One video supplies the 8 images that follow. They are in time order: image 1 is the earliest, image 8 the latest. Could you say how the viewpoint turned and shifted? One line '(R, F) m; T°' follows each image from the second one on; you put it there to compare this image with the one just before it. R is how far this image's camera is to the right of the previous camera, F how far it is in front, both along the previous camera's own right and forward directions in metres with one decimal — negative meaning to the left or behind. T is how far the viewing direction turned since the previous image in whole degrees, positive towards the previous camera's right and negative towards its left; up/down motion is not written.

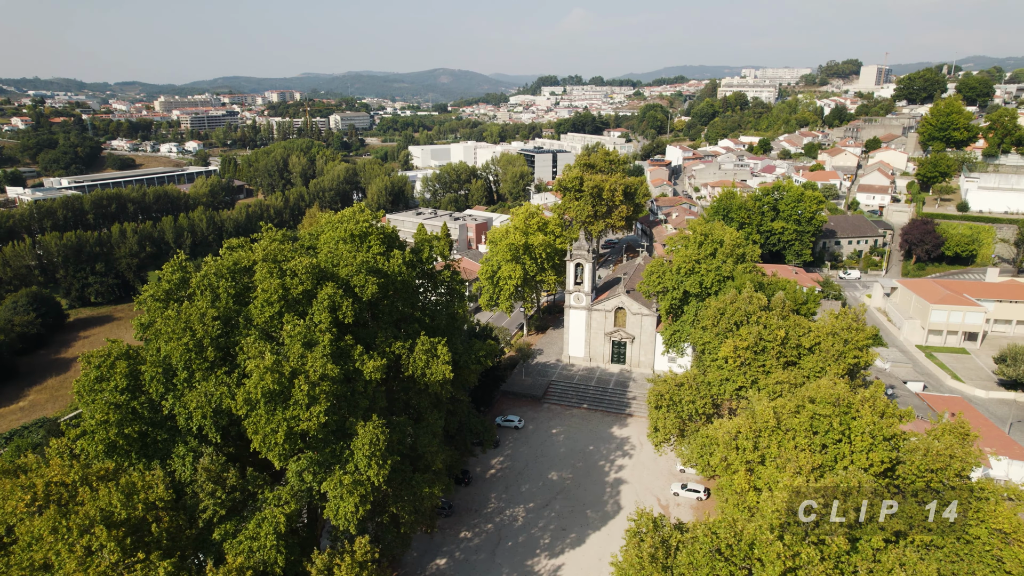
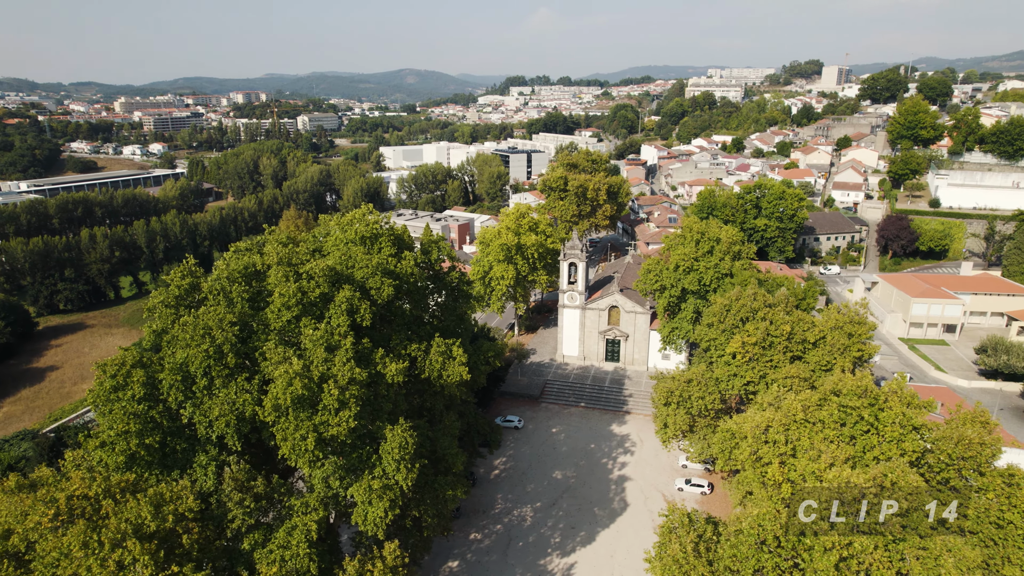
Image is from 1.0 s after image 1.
(-1.1, 0.0) m; +2°
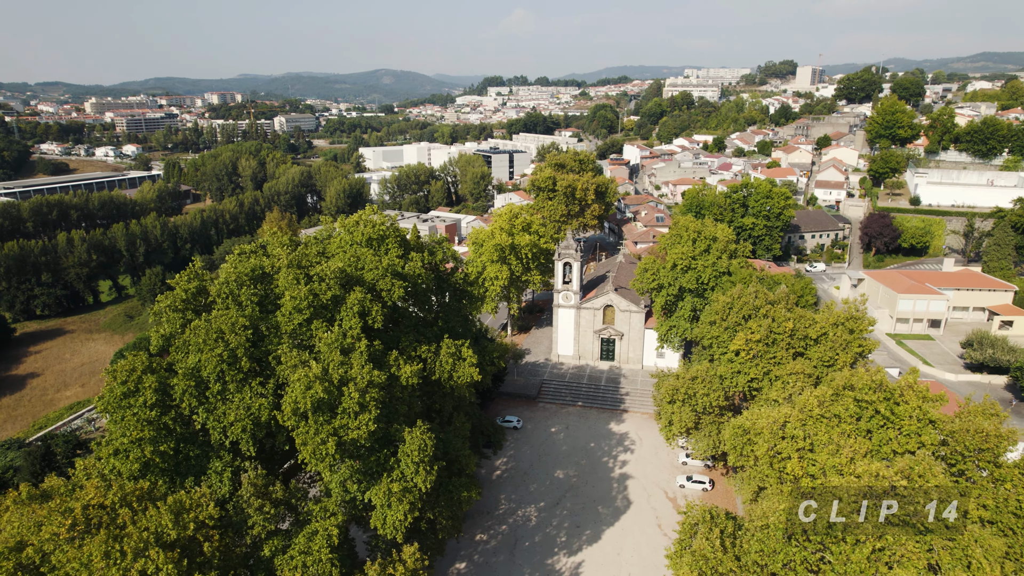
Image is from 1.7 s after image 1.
(-0.7, 0.0) m; +2°
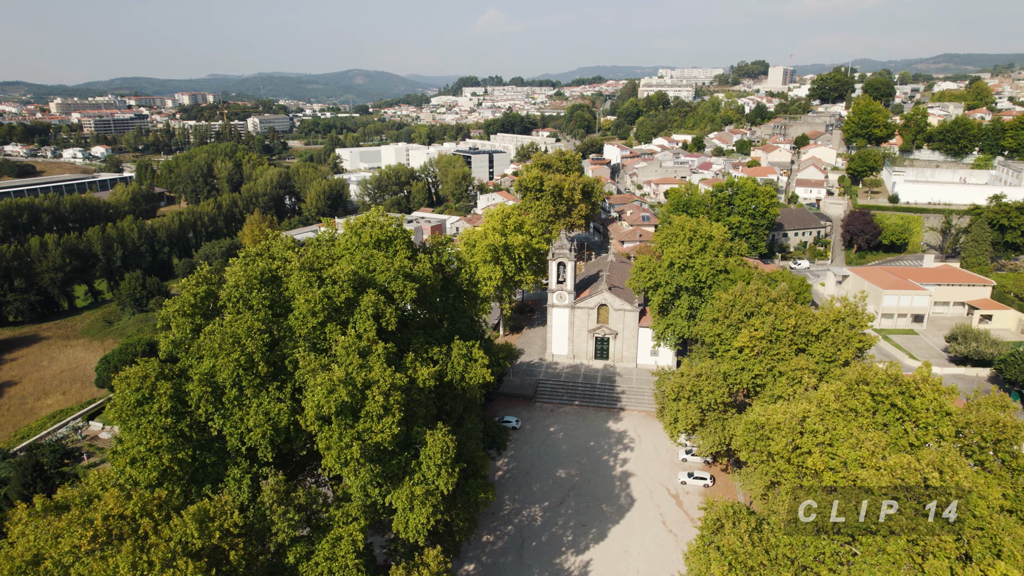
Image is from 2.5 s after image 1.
(-0.8, 0.0) m; +2°
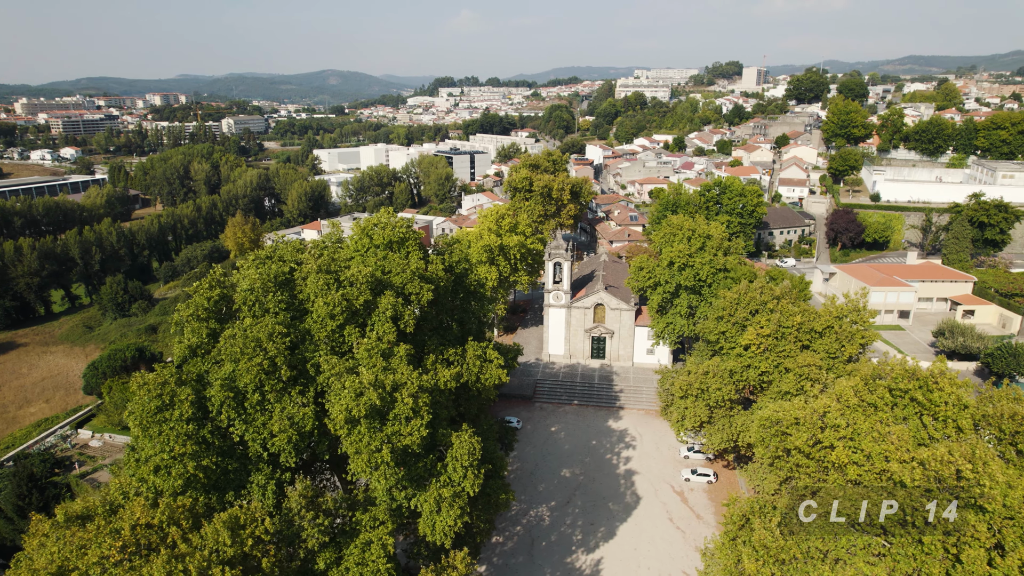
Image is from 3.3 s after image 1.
(-0.9, 0.0) m; +2°
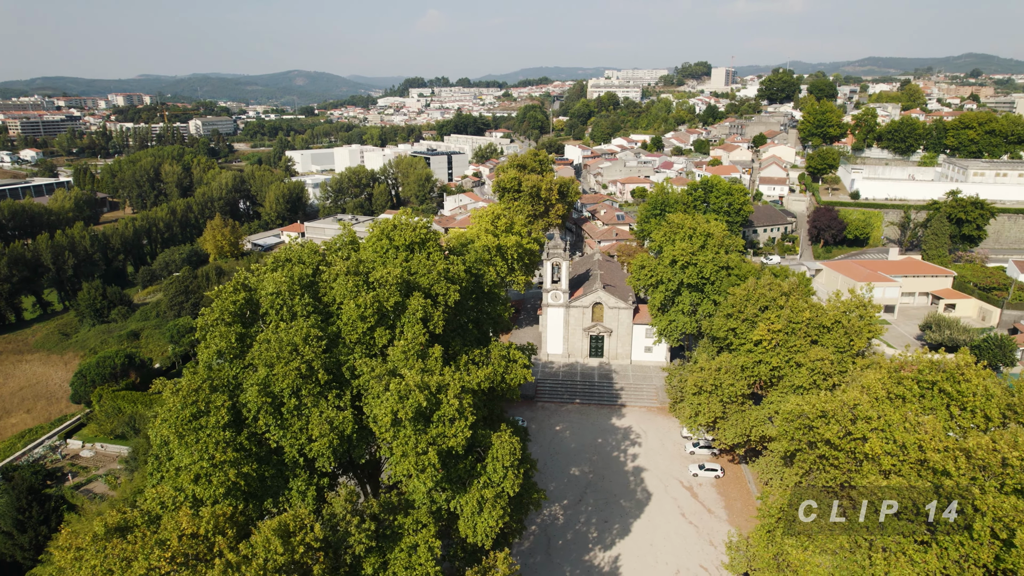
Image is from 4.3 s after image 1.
(-1.2, 0.0) m; +2°
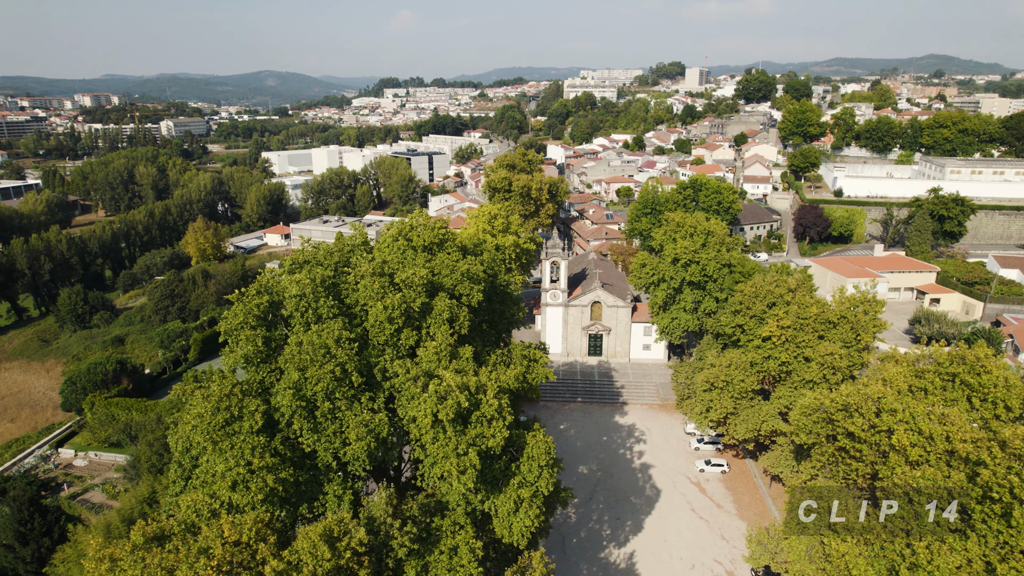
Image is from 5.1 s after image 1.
(-1.1, 0.0) m; +2°
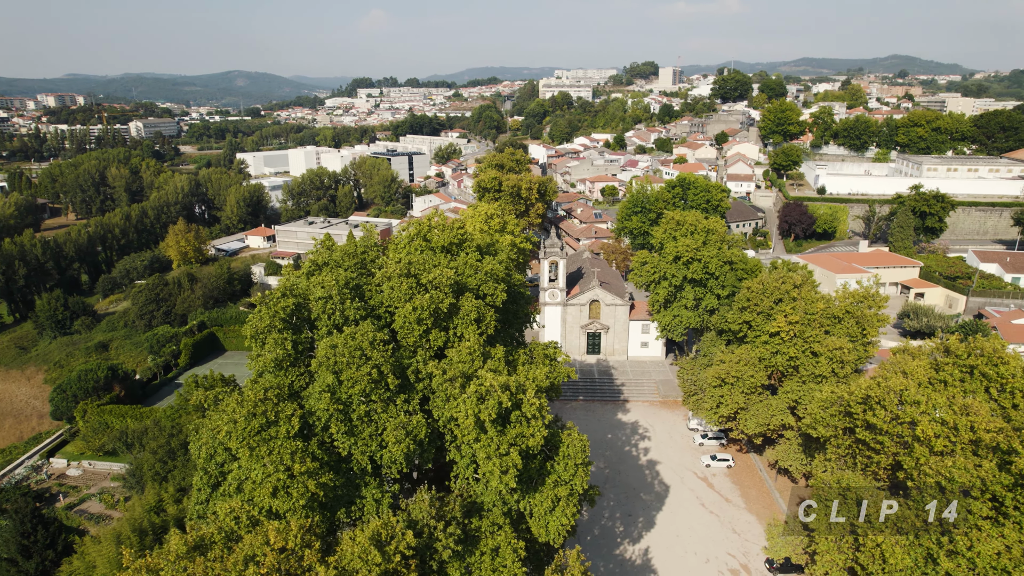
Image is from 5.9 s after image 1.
(-1.1, 0.0) m; +2°
